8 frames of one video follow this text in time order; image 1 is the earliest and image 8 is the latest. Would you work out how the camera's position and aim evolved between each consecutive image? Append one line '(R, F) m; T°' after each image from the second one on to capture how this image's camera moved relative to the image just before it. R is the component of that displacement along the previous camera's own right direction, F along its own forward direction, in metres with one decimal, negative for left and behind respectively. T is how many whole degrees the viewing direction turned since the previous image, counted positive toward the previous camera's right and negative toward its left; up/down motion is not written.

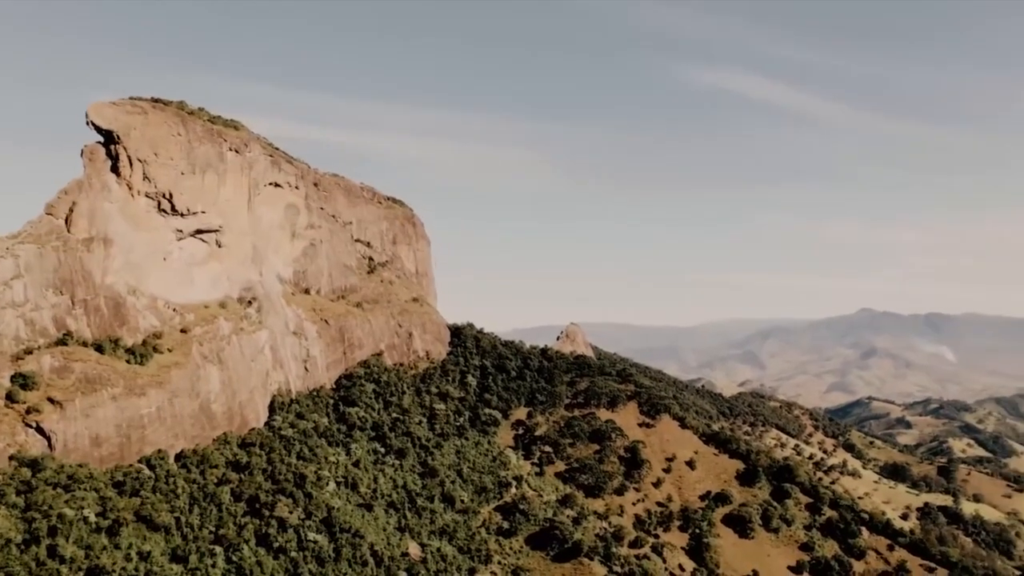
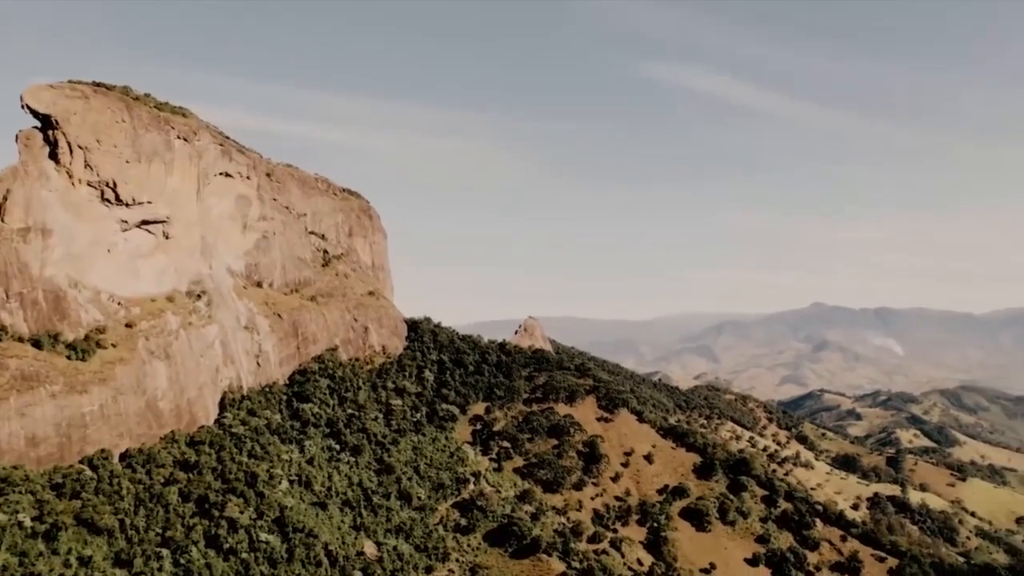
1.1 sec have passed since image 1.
(-0.1, +1.1) m; +3°
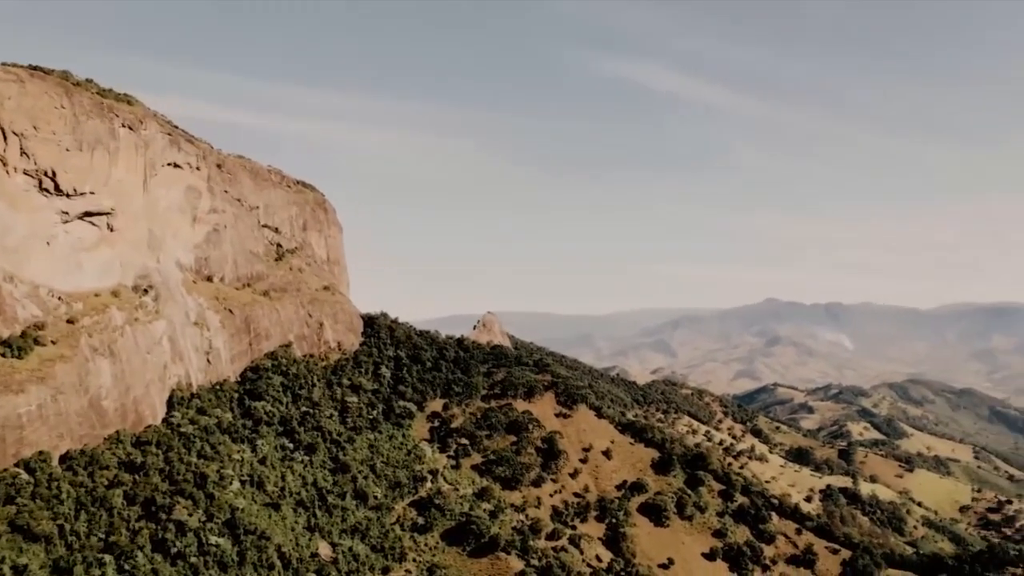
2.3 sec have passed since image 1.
(0.0, +1.1) m; +3°
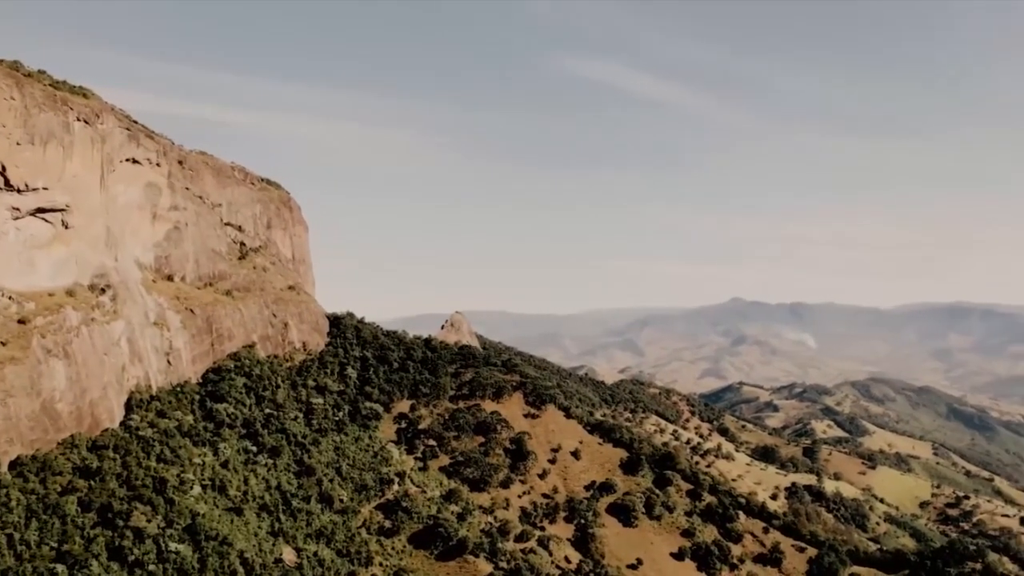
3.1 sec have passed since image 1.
(0.0, +0.7) m; +3°
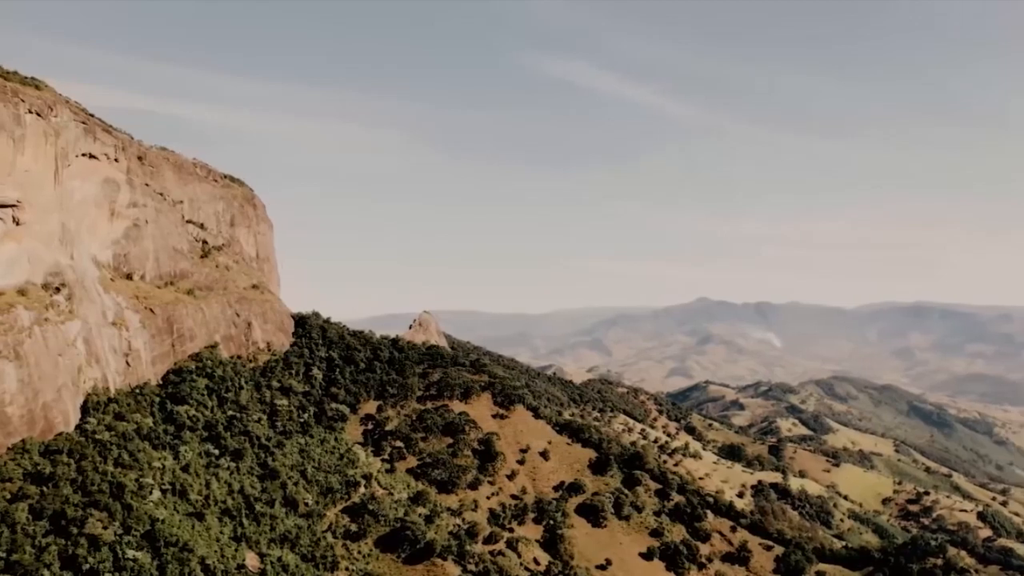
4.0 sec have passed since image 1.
(0.0, +0.7) m; +3°
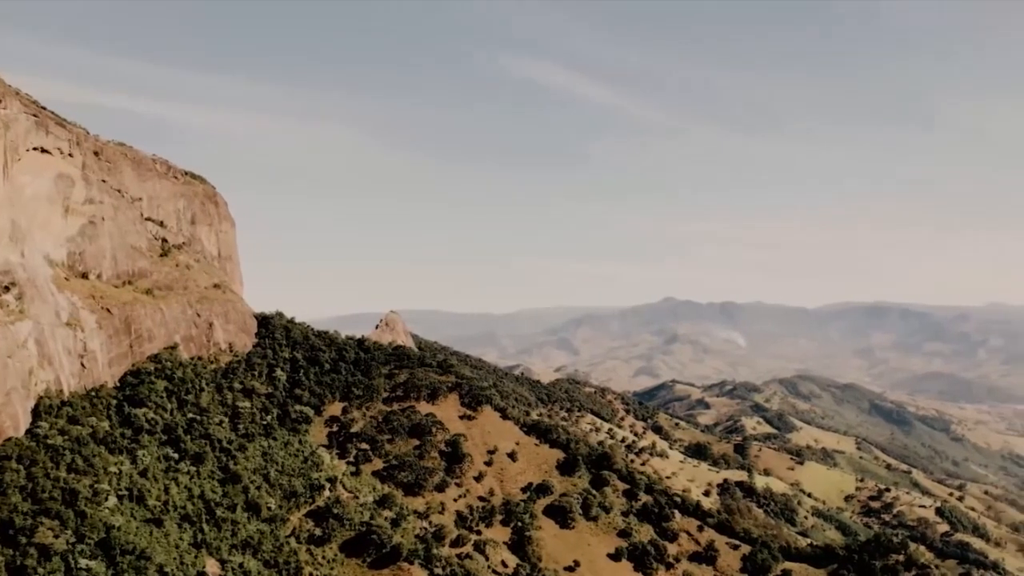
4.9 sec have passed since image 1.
(0.0, +0.7) m; +3°
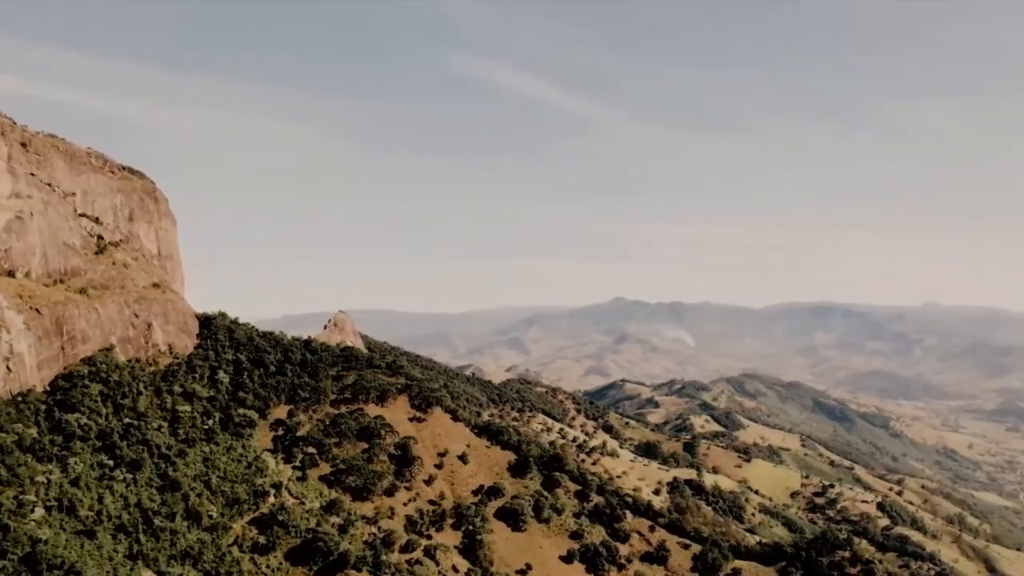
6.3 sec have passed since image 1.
(0.0, +1.0) m; +4°
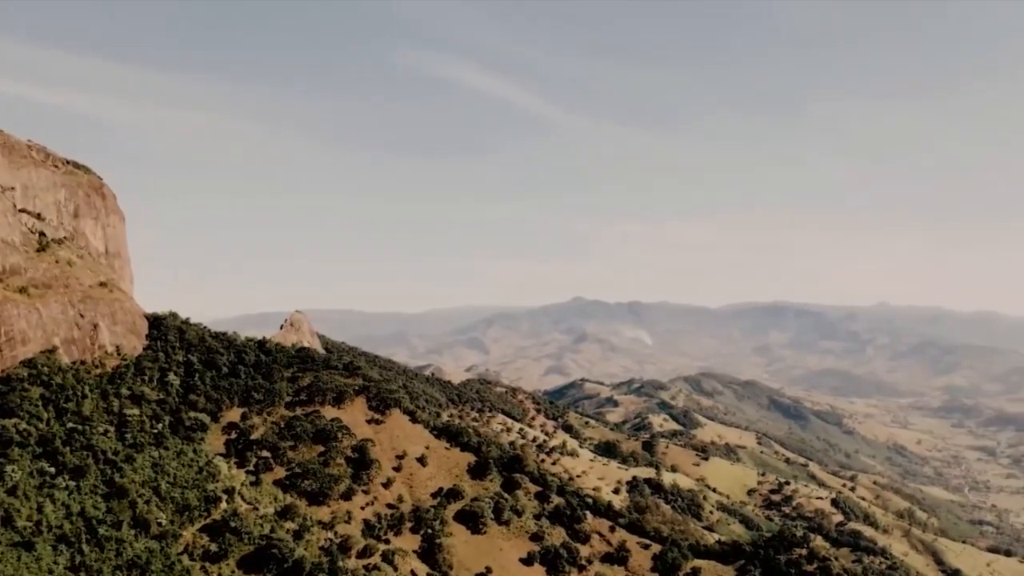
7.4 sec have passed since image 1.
(0.0, +0.8) m; +3°
